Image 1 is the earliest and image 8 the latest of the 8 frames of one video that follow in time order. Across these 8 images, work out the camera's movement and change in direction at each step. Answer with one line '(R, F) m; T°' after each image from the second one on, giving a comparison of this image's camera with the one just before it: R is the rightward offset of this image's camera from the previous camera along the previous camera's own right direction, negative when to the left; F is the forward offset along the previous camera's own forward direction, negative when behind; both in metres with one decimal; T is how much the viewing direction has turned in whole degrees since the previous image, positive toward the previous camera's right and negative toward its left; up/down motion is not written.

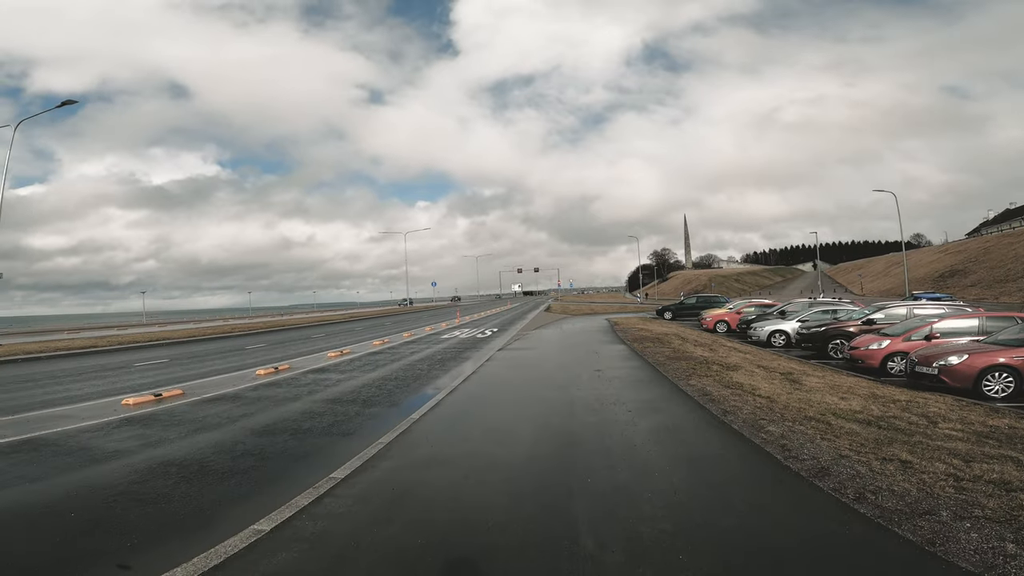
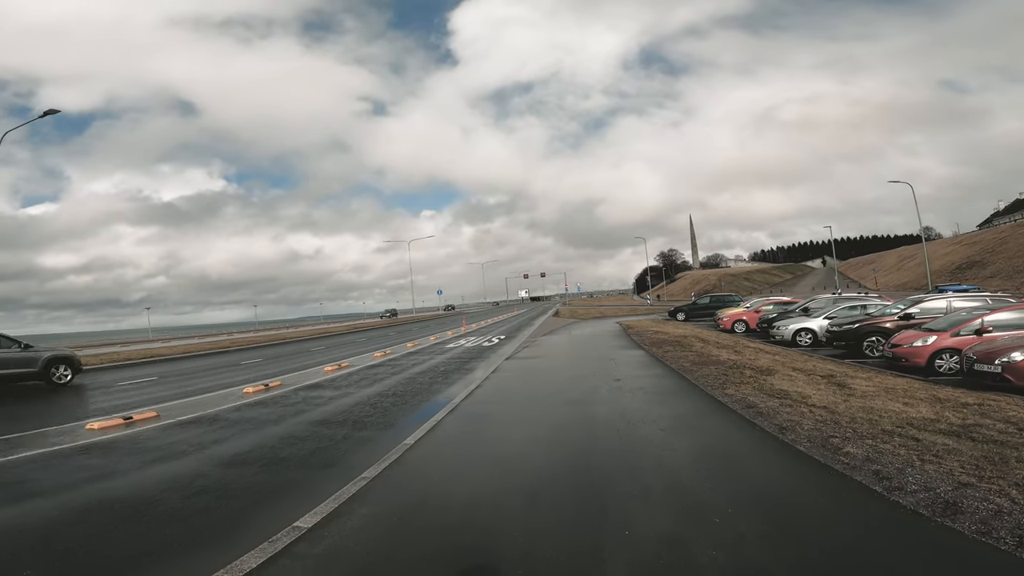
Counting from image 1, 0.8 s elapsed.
(0.0, +1.1) m; -1°
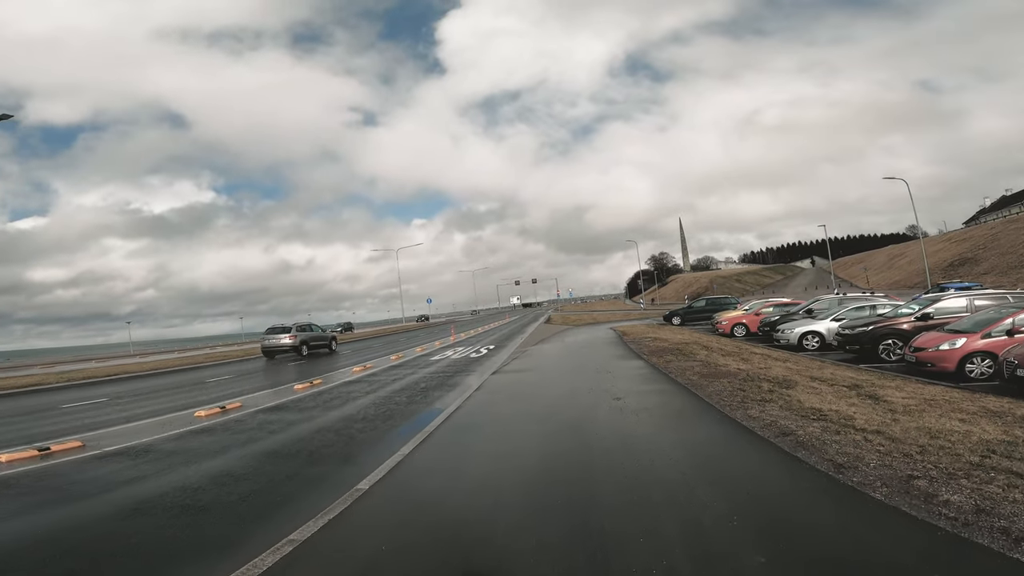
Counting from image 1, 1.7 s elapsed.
(+0.2, +1.3) m; +1°
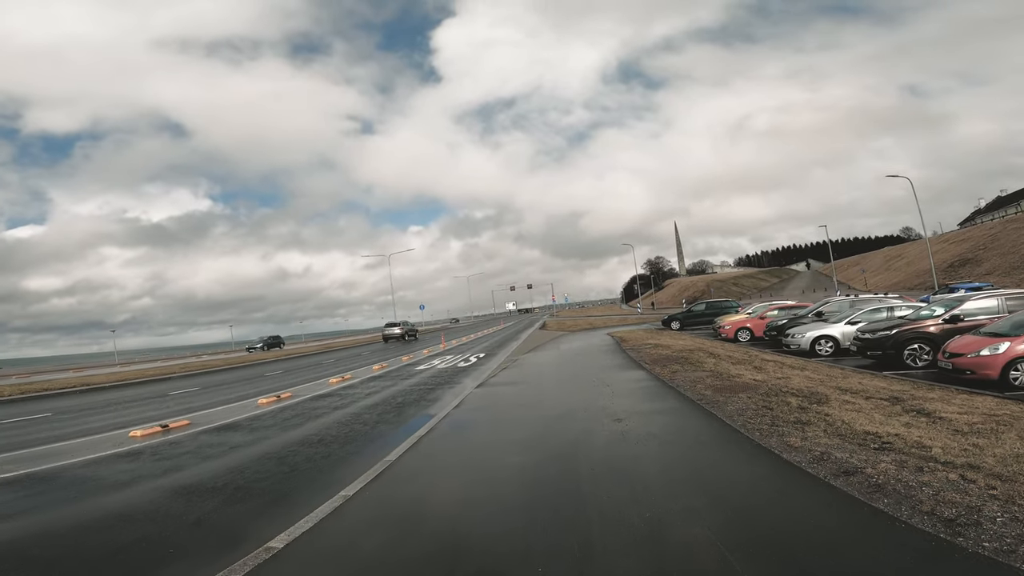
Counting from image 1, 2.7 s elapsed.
(+0.2, +1.3) m; 0°
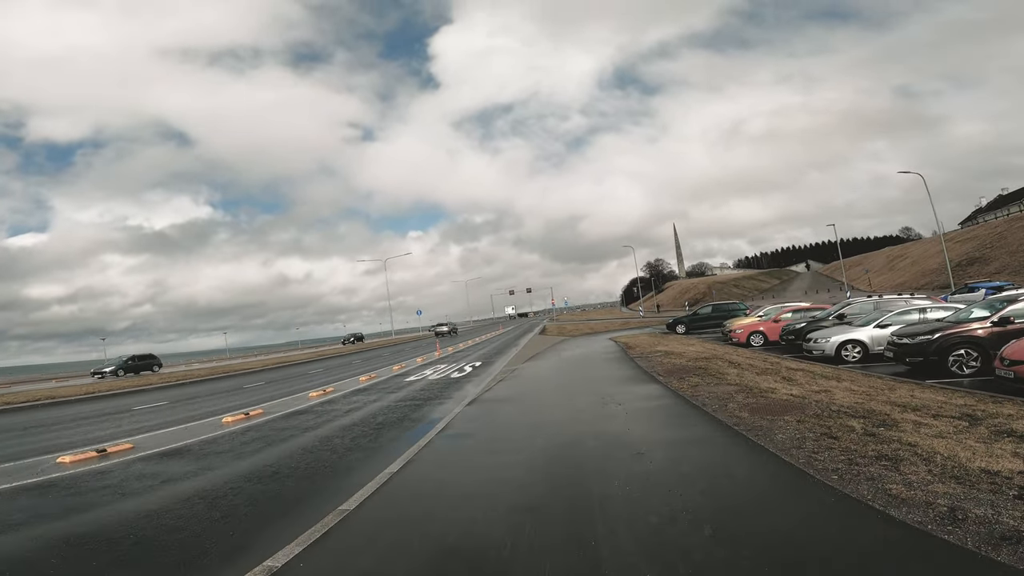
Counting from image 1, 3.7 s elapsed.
(+0.1, +1.4) m; 0°
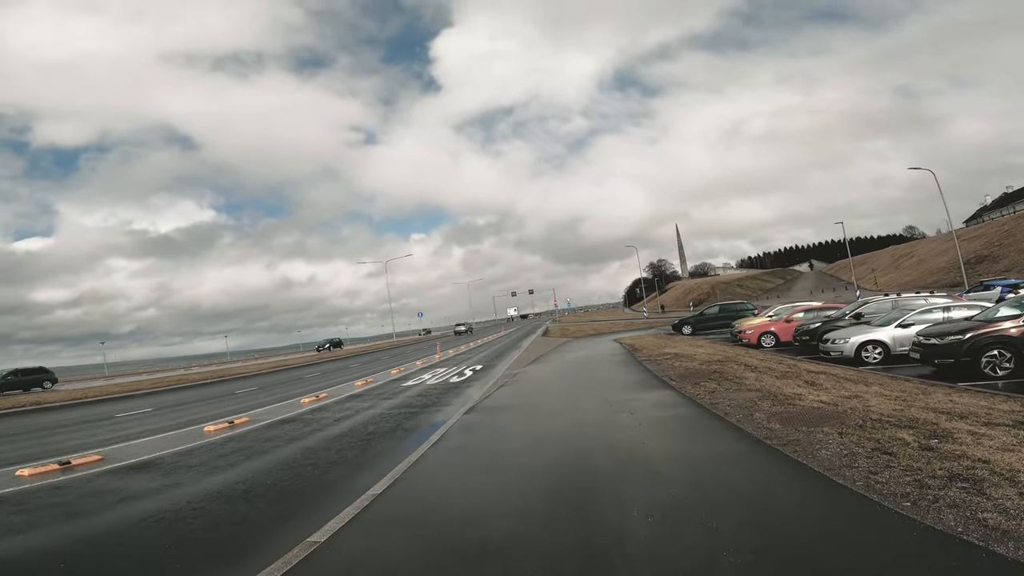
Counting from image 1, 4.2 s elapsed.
(0.0, +0.7) m; 0°
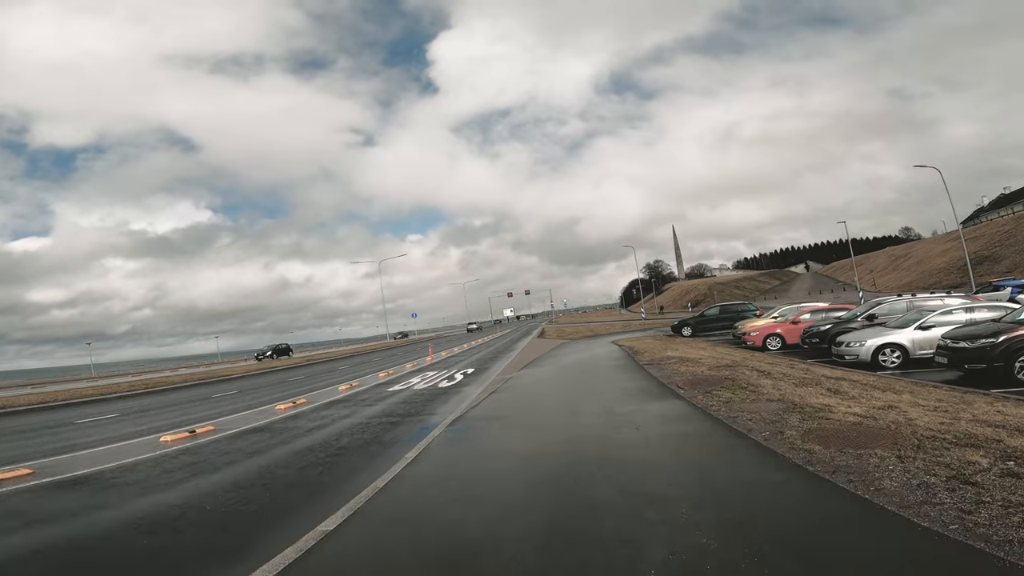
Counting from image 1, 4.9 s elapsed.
(+0.1, +1.0) m; 0°
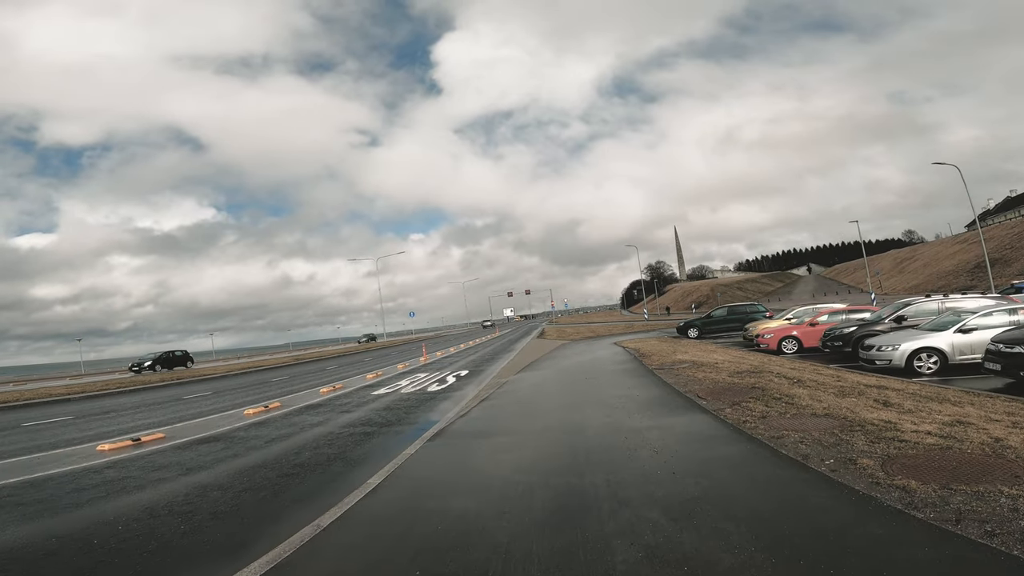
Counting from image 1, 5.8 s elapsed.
(+0.1, +1.3) m; 0°
